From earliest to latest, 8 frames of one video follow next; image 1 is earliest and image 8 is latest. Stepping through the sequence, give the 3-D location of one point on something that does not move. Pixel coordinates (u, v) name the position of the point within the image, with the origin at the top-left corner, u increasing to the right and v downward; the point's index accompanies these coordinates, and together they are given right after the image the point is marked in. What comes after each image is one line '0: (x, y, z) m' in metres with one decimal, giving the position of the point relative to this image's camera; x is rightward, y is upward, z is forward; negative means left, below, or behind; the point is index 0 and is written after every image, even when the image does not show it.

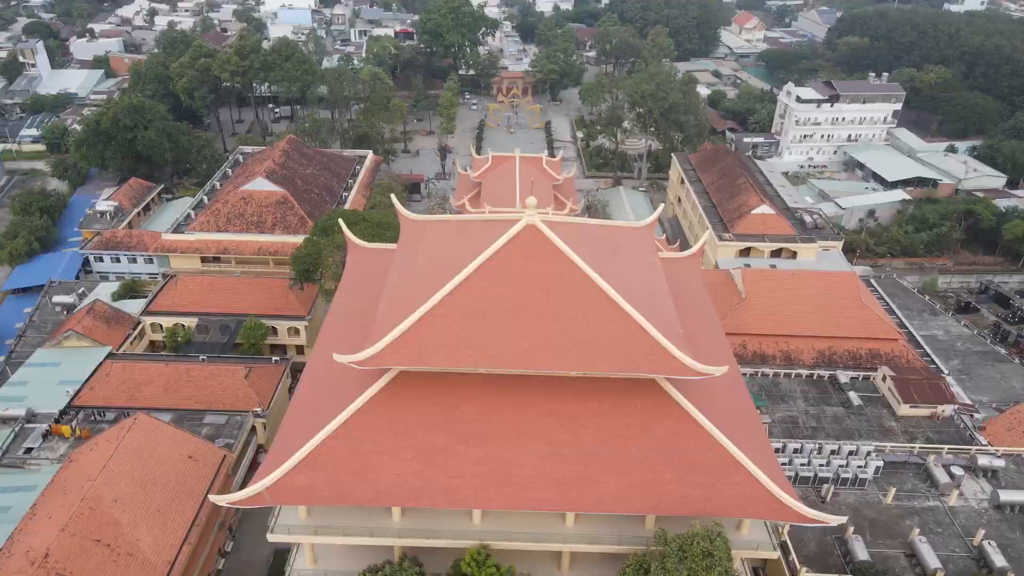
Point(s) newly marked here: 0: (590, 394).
0: (+1.2, -1.8, +12.2) m
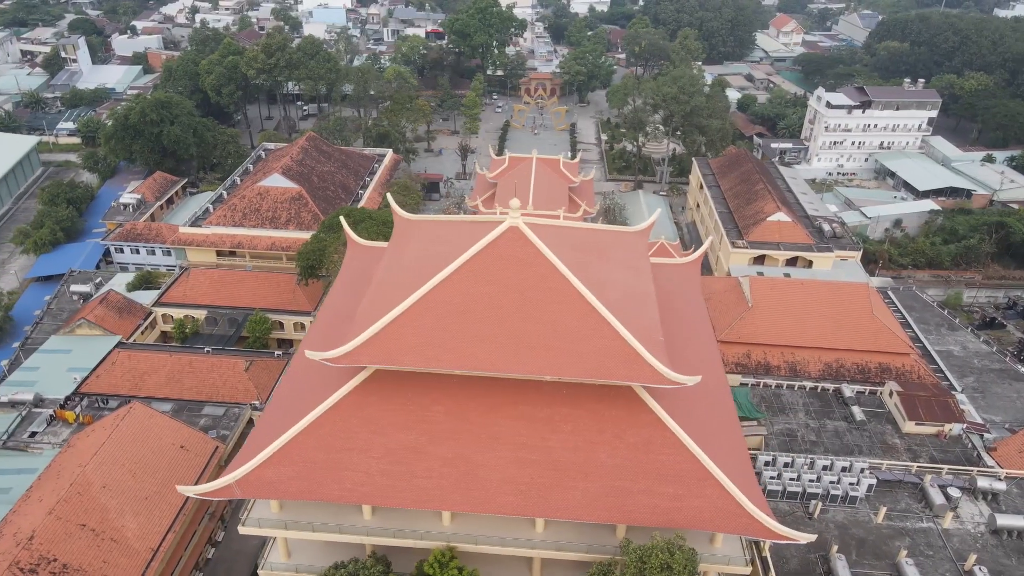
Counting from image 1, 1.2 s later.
0: (+0.8, -1.9, +12.1) m
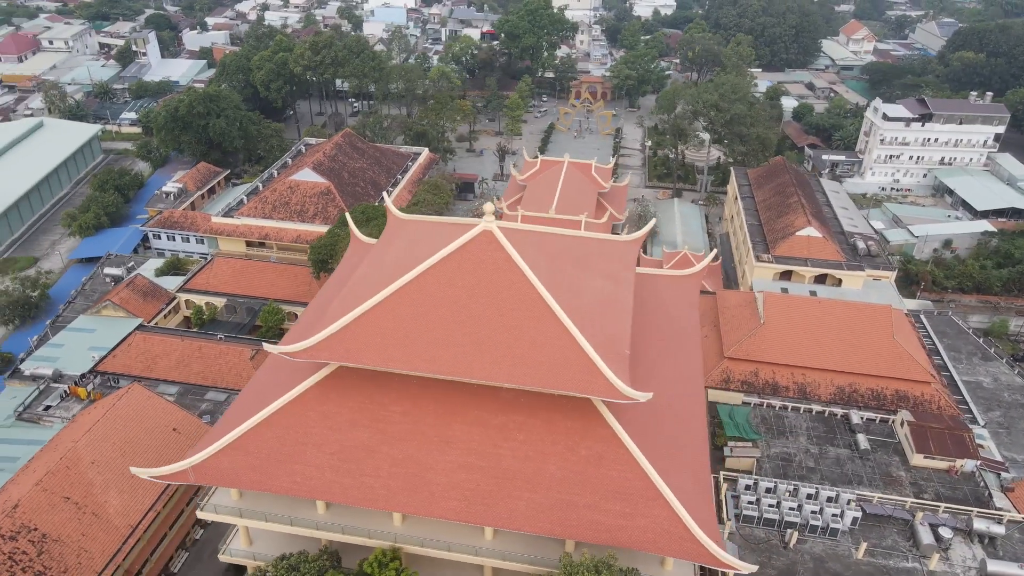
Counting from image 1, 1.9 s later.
0: (+0.1, -2.0, +11.9) m
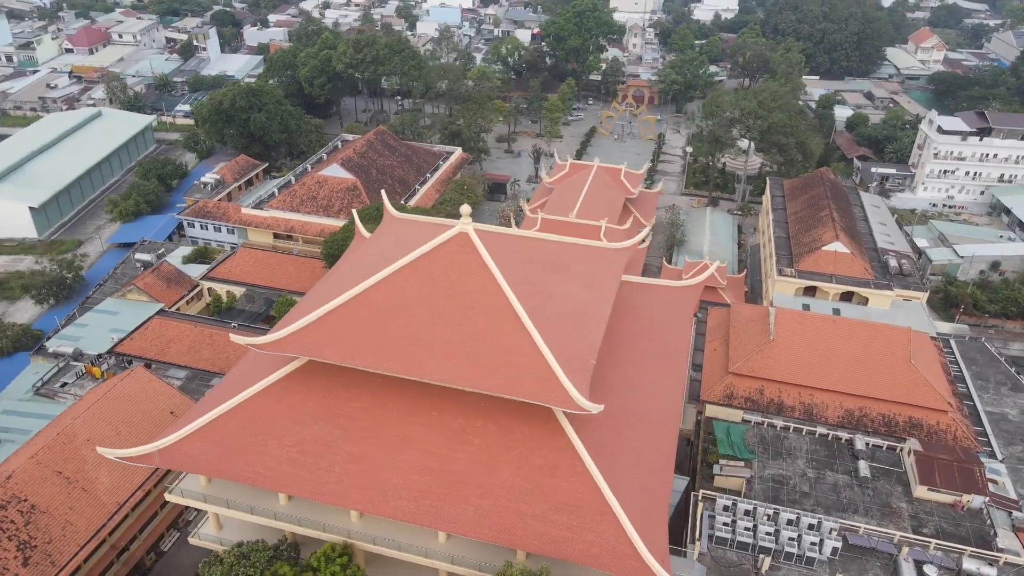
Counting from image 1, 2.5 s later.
0: (-0.6, -2.0, +11.9) m
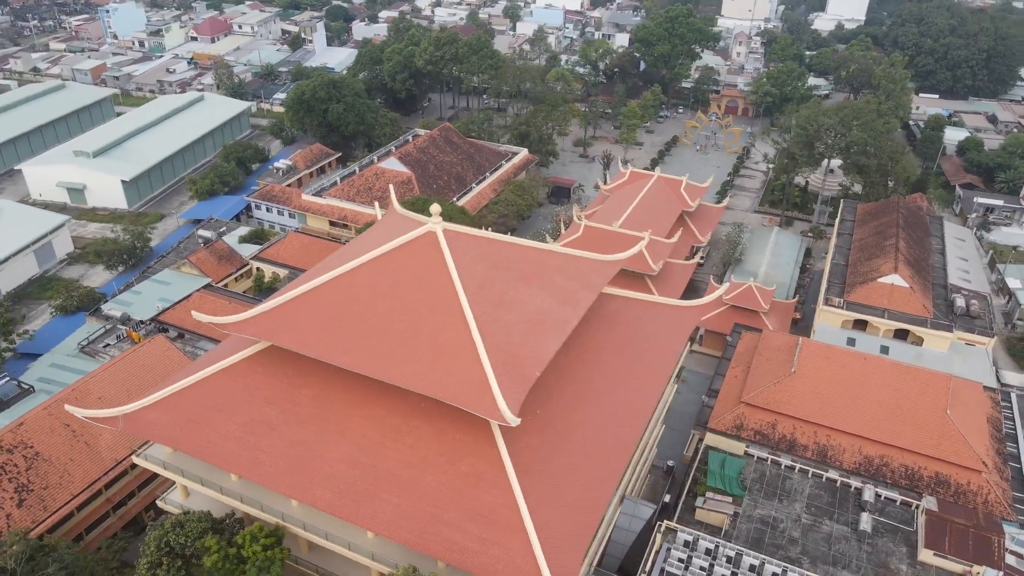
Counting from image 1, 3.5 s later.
0: (-1.5, -2.0, +11.8) m
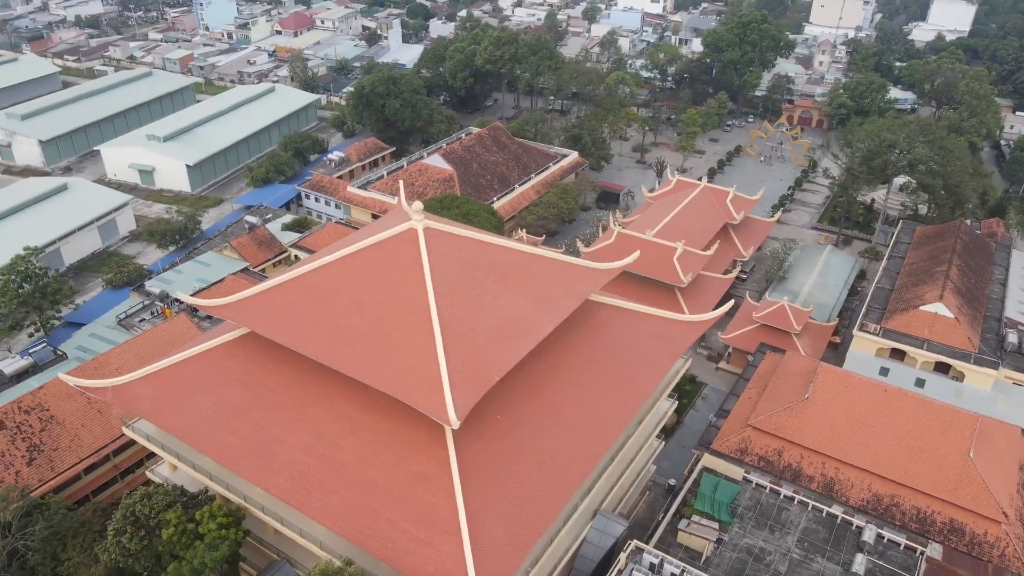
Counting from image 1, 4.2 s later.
0: (-2.2, -2.0, +11.9) m
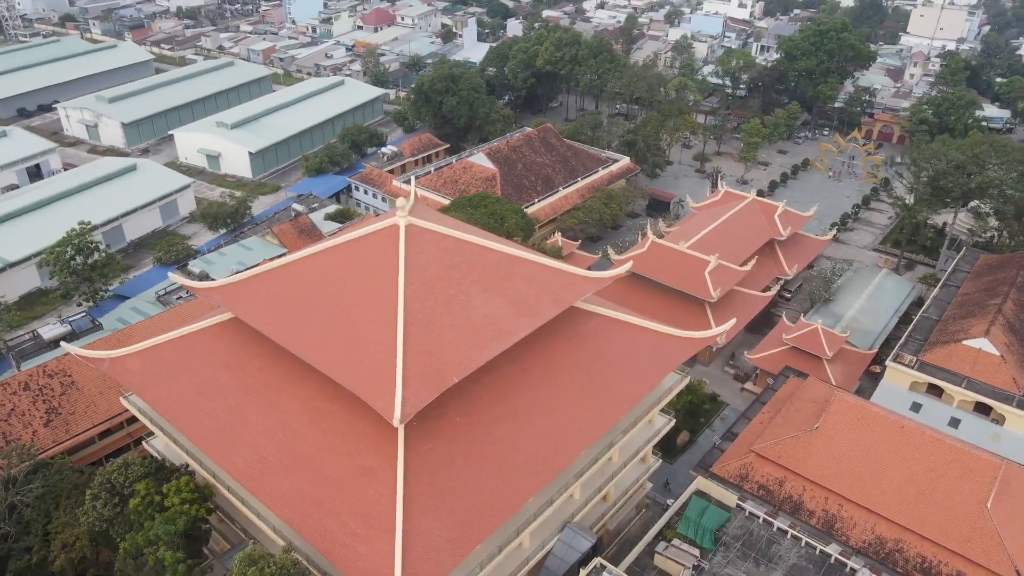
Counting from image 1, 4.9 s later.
0: (-2.8, -1.9, +12.0) m
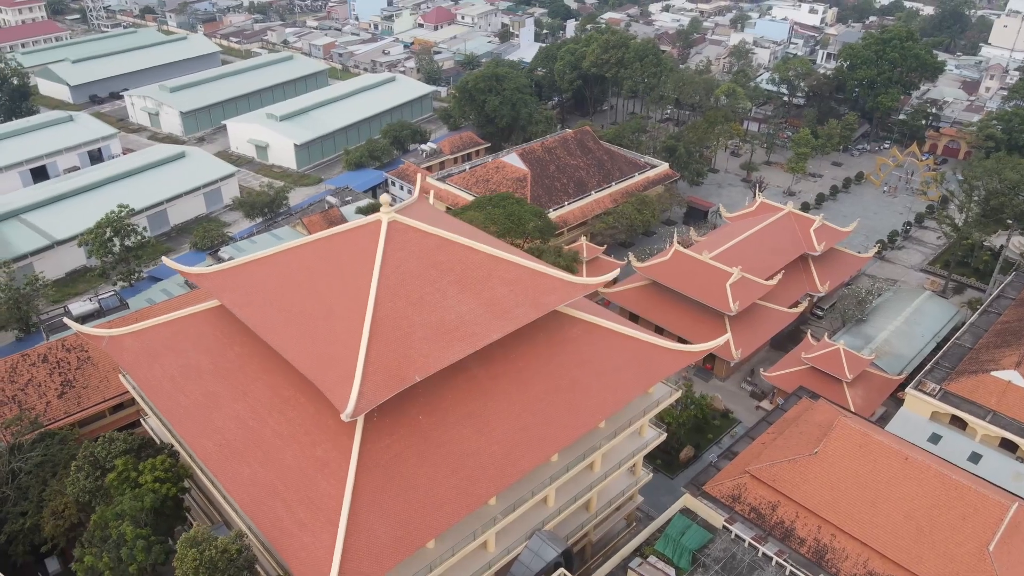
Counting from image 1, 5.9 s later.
0: (-3.4, -1.7, +12.2) m
